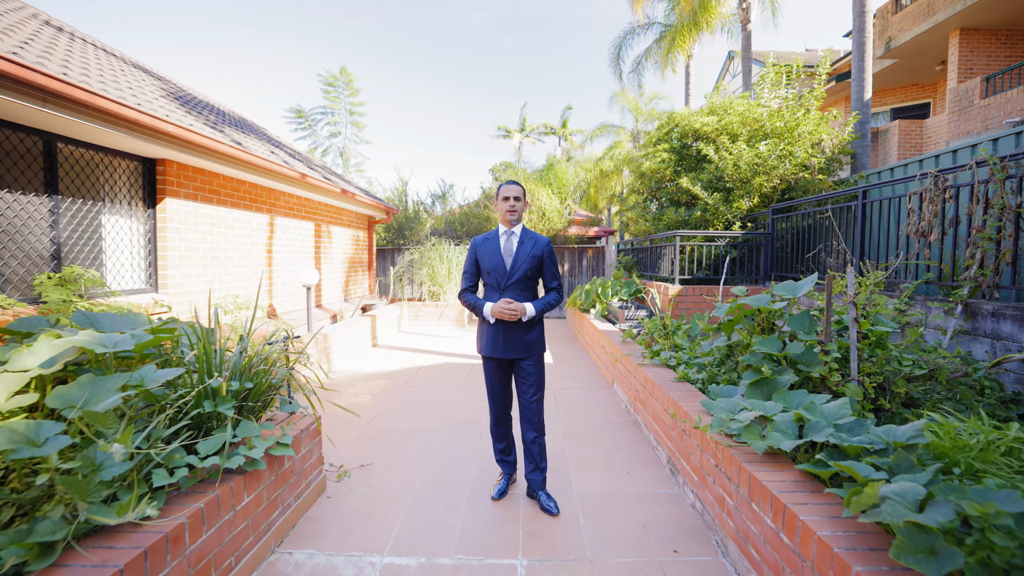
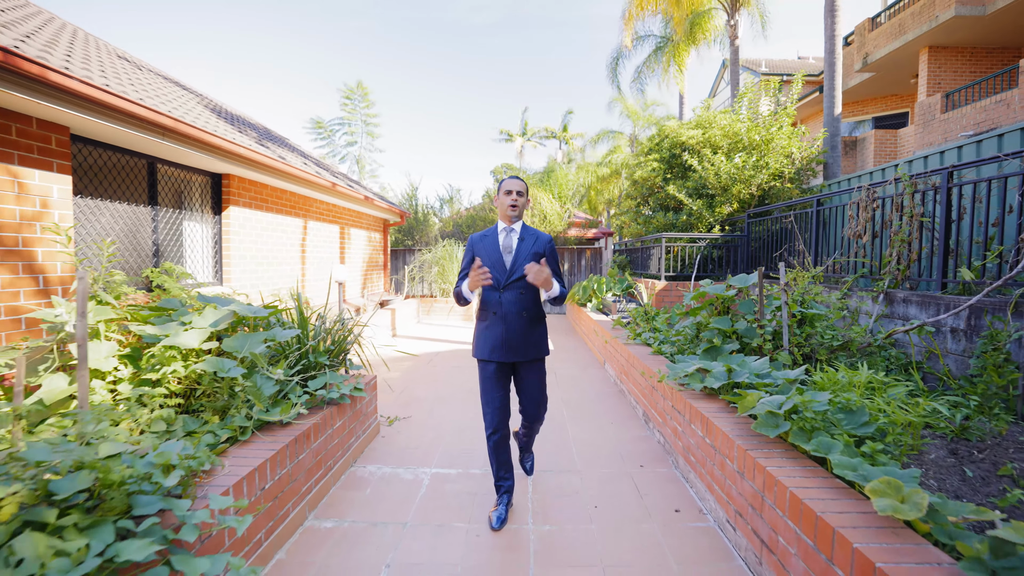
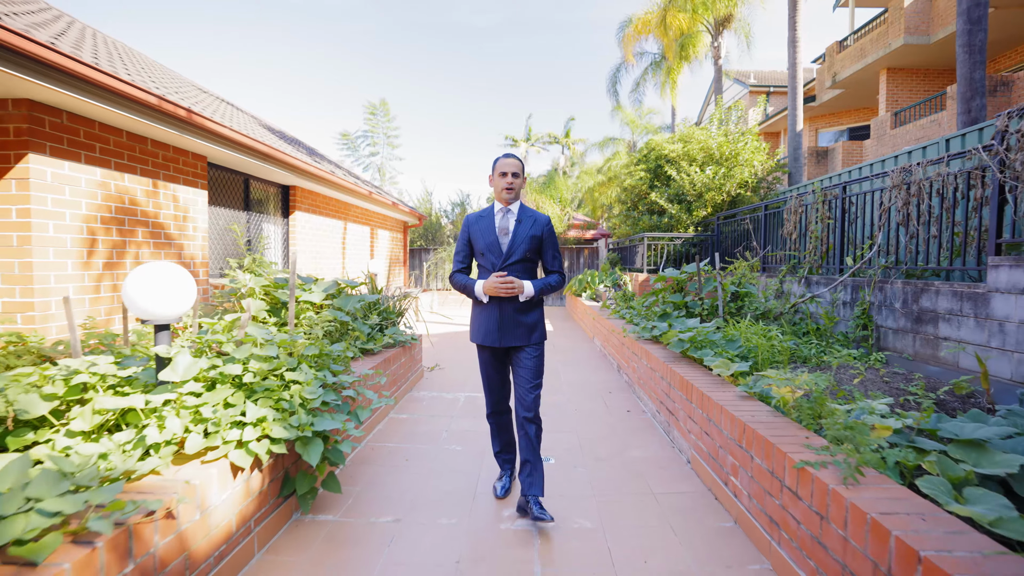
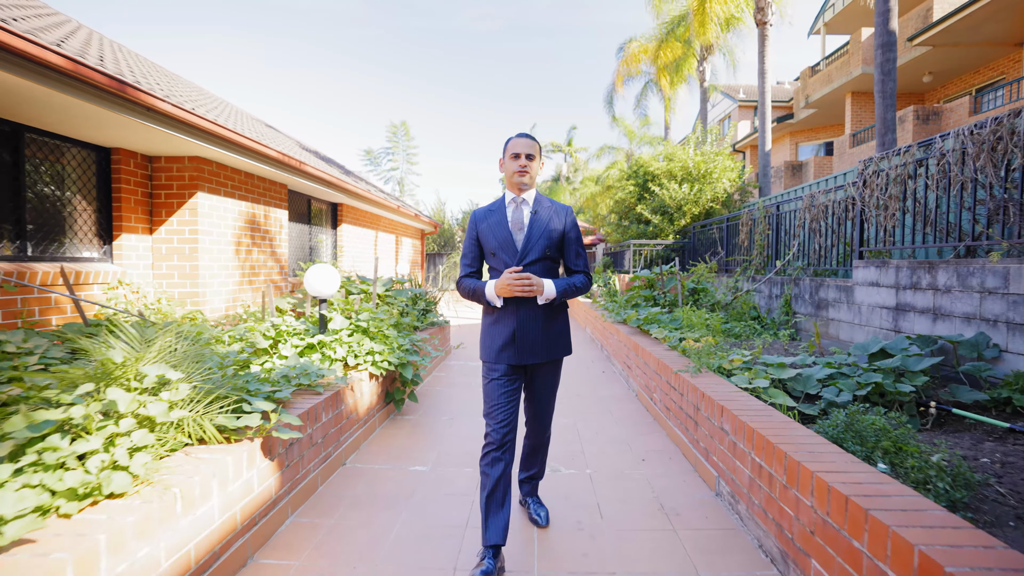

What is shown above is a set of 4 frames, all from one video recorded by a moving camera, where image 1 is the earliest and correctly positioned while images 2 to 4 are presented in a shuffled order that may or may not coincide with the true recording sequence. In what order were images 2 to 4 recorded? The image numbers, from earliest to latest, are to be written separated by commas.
2, 3, 4
